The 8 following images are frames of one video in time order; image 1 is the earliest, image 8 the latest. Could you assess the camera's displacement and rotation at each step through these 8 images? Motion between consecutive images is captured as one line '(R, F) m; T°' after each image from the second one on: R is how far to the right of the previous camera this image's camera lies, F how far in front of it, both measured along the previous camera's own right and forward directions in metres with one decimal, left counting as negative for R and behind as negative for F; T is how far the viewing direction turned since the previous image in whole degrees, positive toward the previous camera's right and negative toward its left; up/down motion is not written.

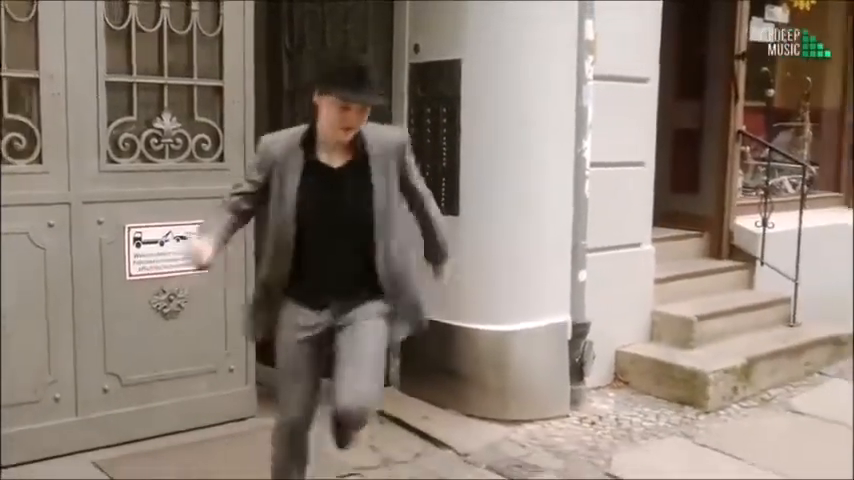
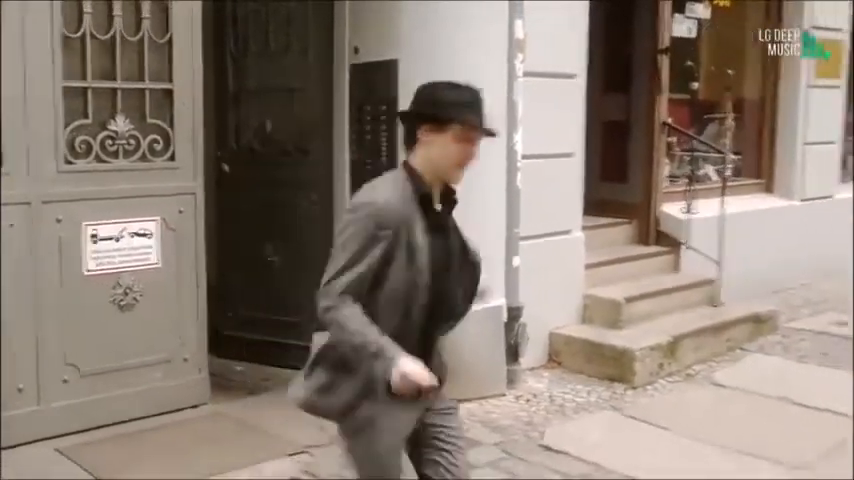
(+0.1, -0.3) m; +2°
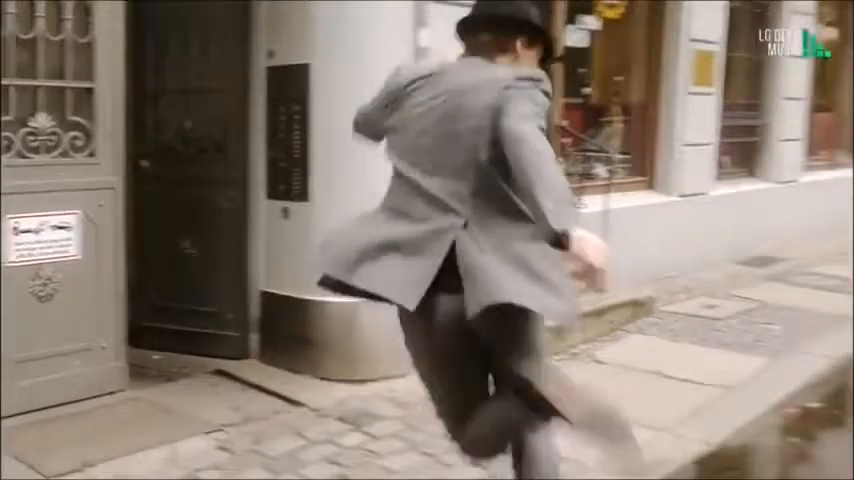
(0.0, -0.4) m; +4°
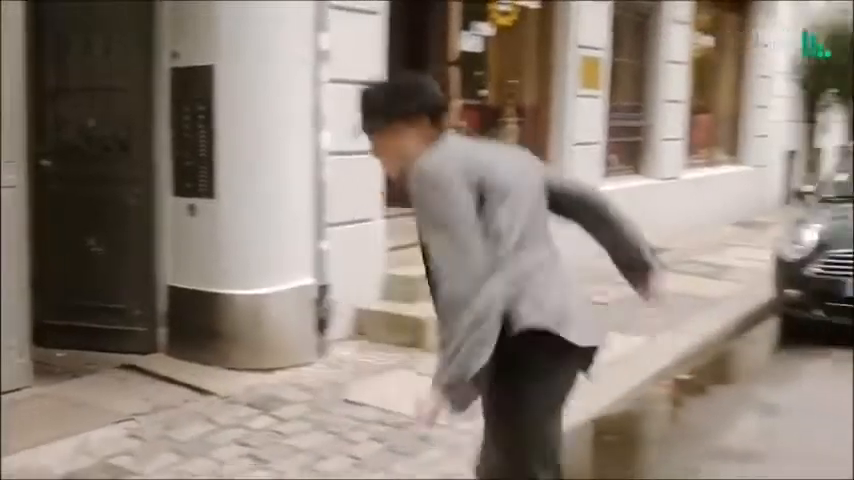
(0.0, -0.3) m; +4°
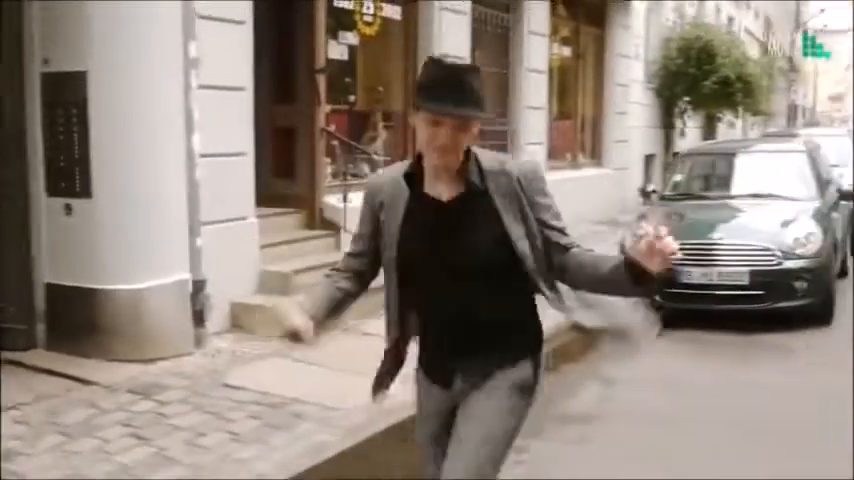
(0.0, -0.4) m; +6°
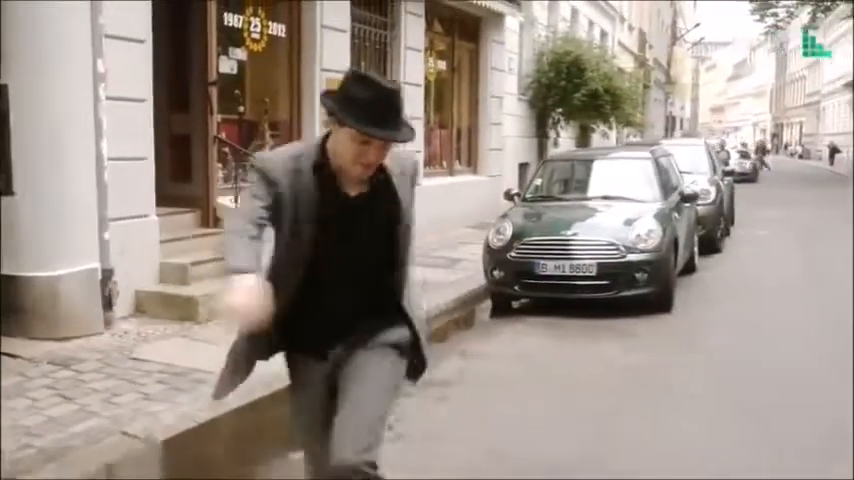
(0.0, -0.9) m; +5°
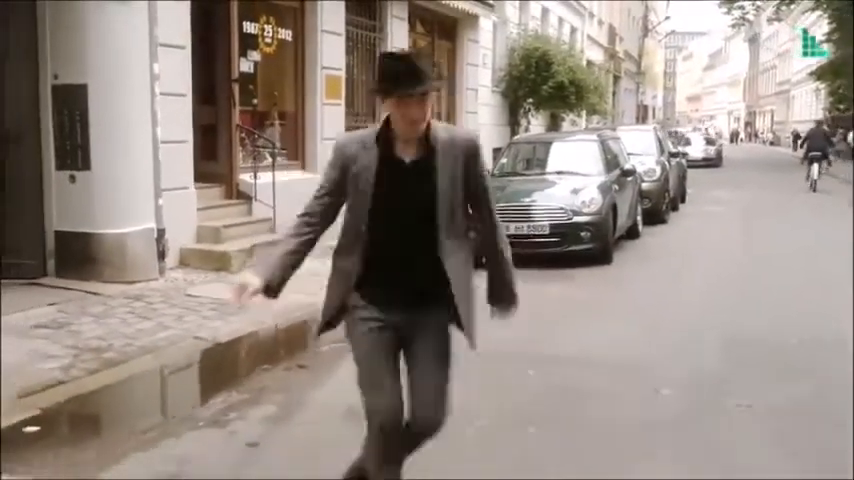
(0.0, -1.9) m; +1°
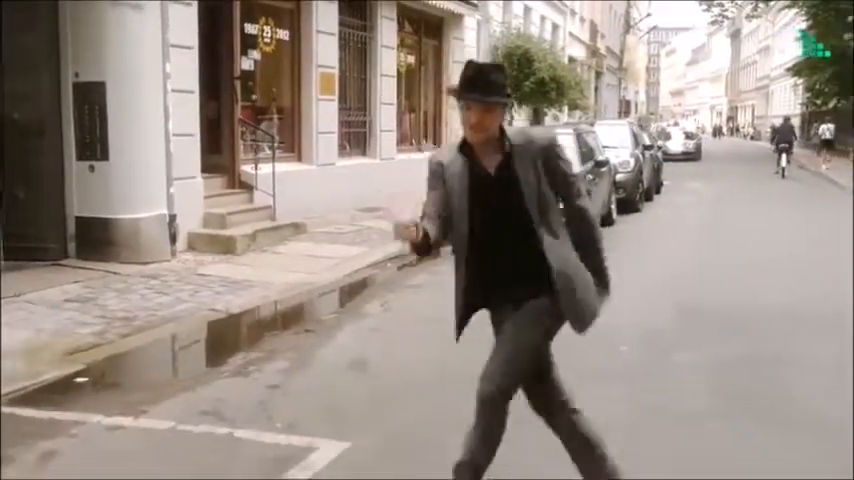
(0.0, -0.8) m; +1°
